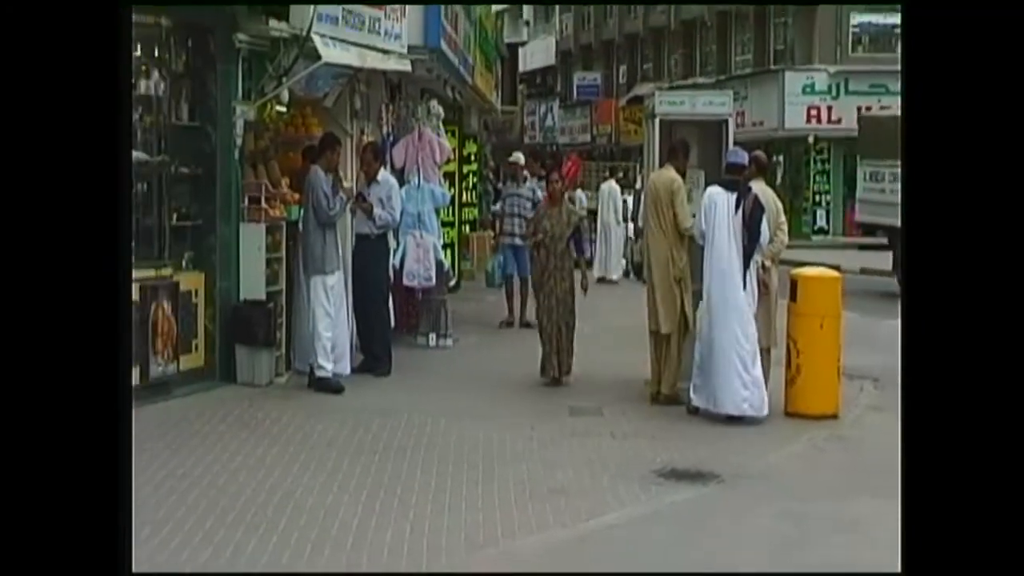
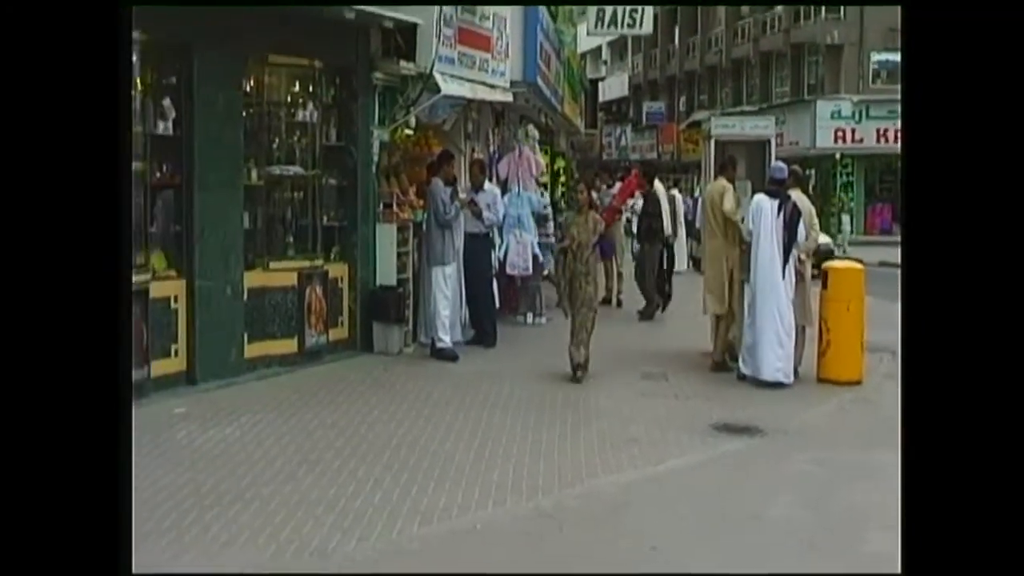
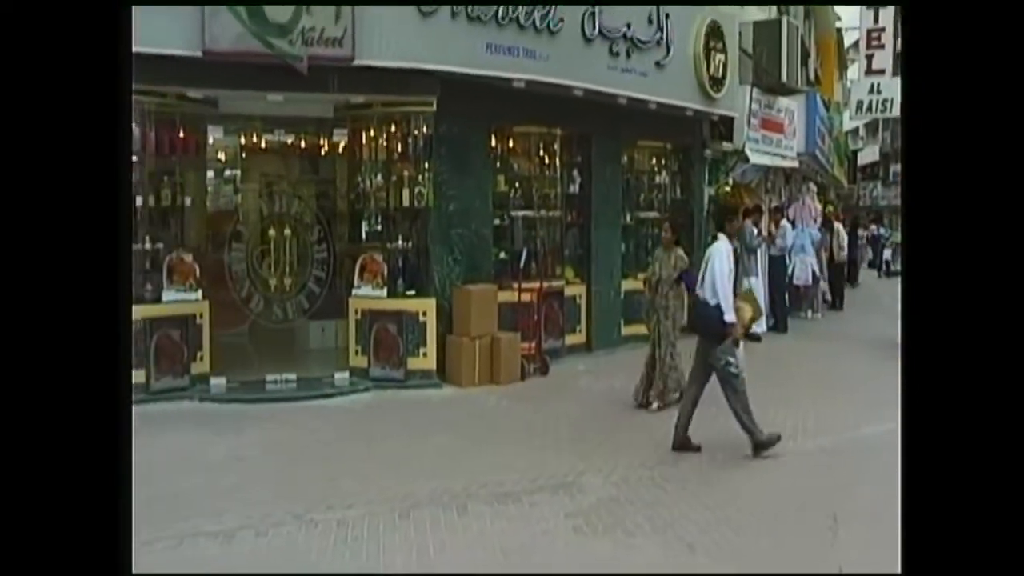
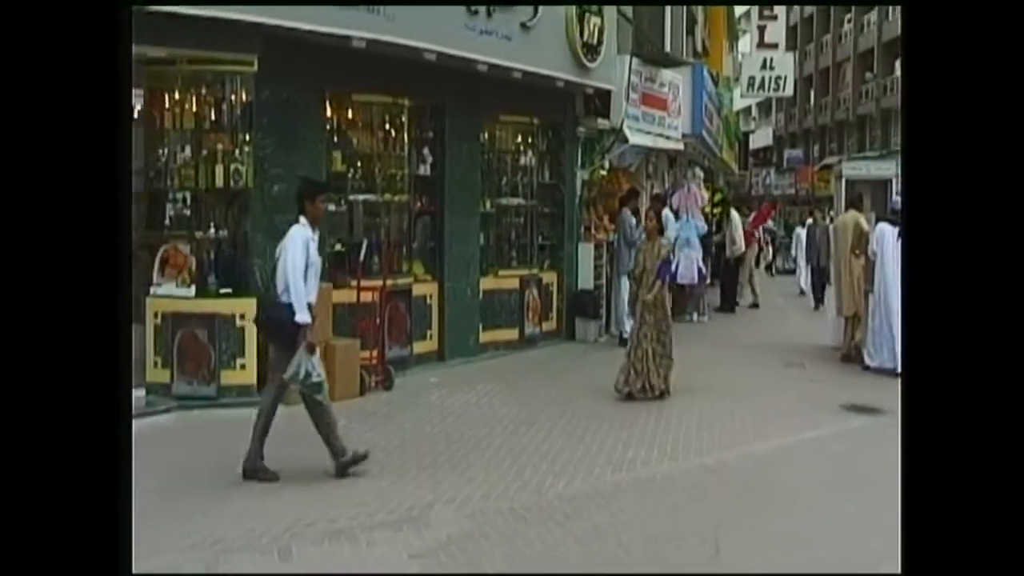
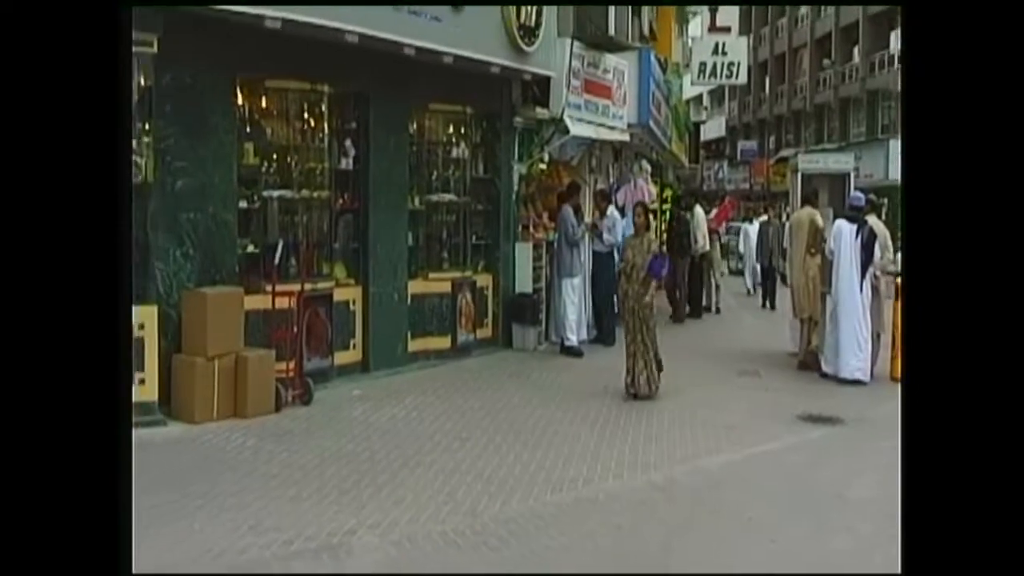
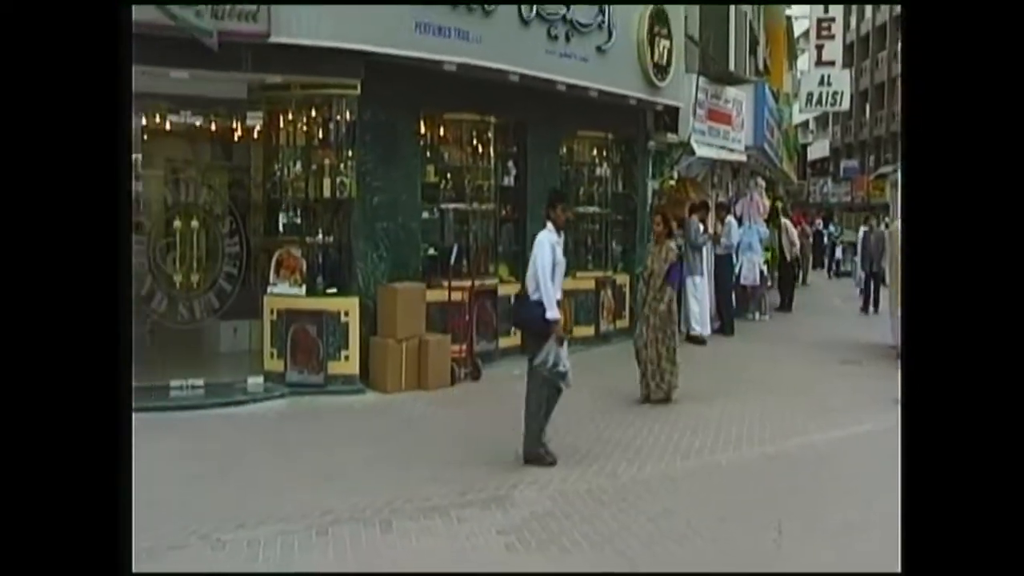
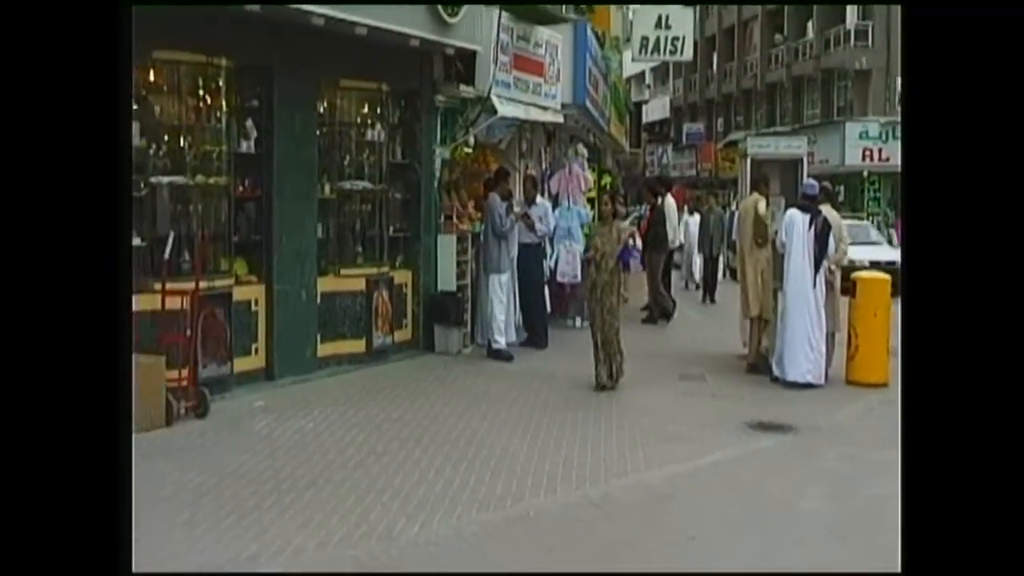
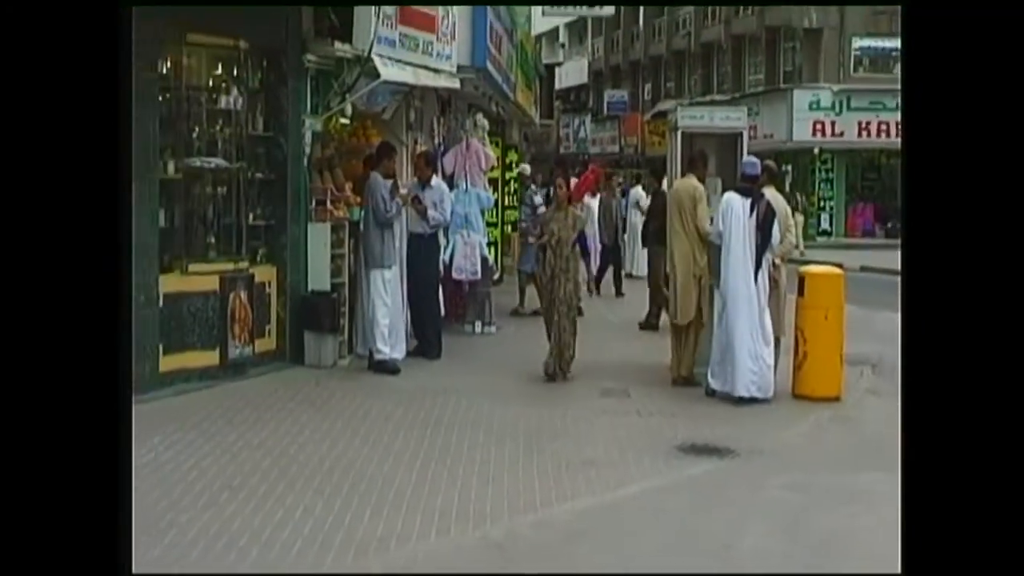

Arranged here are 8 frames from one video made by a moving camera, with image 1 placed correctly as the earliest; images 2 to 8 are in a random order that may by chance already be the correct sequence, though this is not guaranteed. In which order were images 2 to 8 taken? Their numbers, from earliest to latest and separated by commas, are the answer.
8, 2, 7, 5, 4, 6, 3
